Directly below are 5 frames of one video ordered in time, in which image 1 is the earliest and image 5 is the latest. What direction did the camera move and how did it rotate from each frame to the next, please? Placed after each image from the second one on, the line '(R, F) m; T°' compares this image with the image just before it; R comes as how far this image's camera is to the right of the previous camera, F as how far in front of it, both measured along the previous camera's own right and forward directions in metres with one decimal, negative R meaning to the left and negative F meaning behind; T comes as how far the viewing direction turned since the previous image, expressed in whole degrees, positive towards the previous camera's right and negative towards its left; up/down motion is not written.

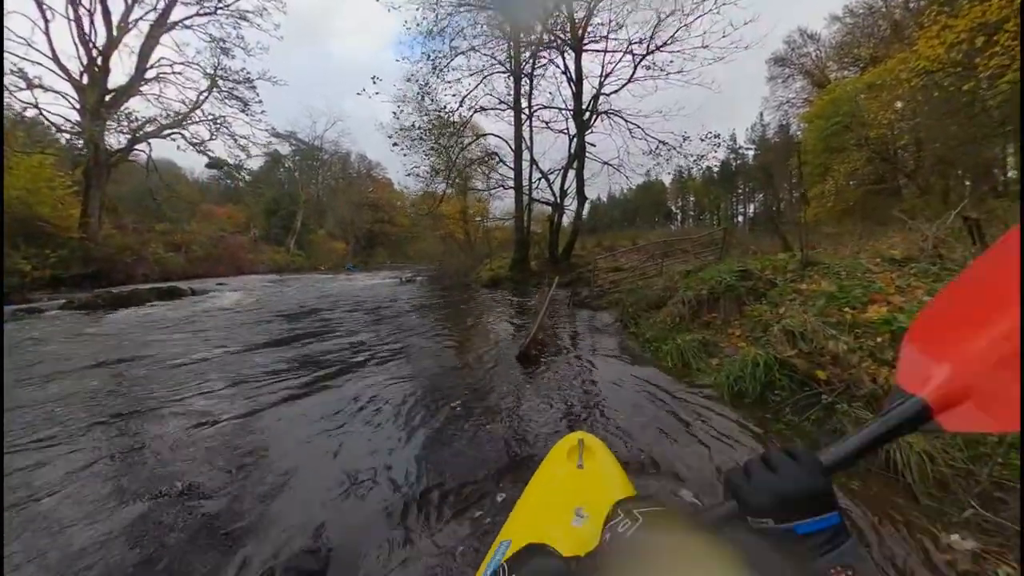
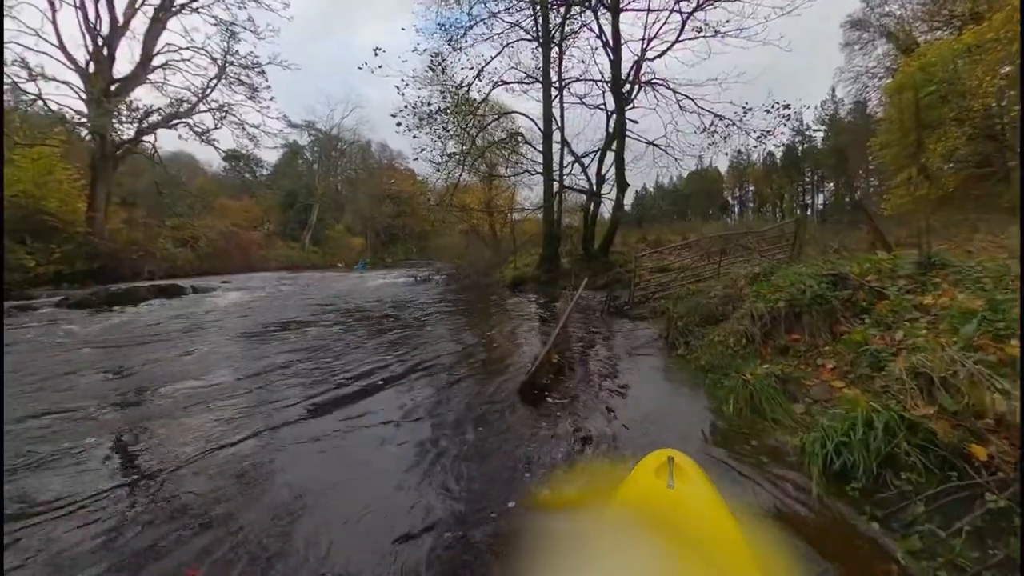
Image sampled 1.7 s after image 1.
(+0.4, +1.7) m; -5°
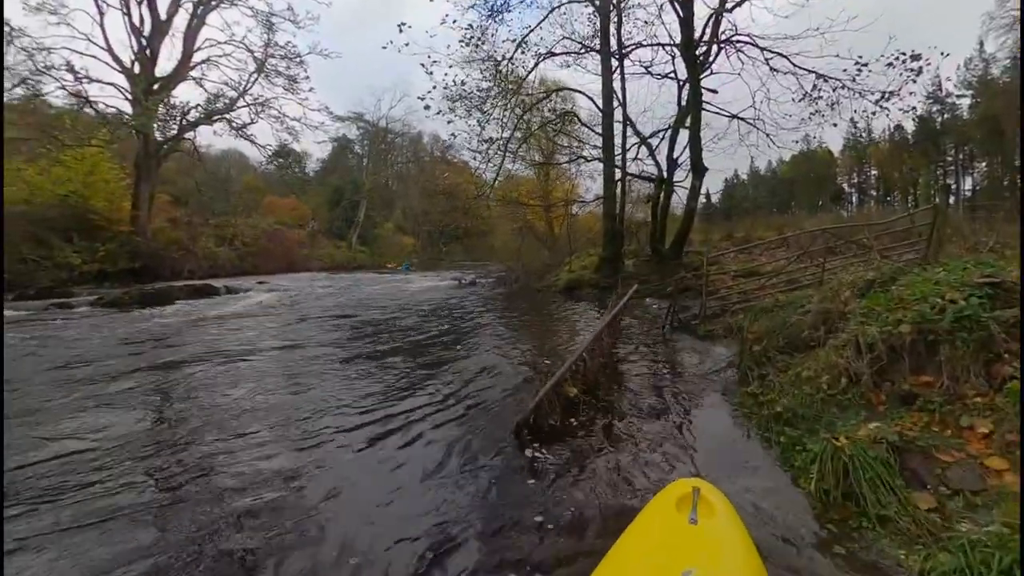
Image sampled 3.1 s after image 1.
(+0.8, +1.6) m; -10°
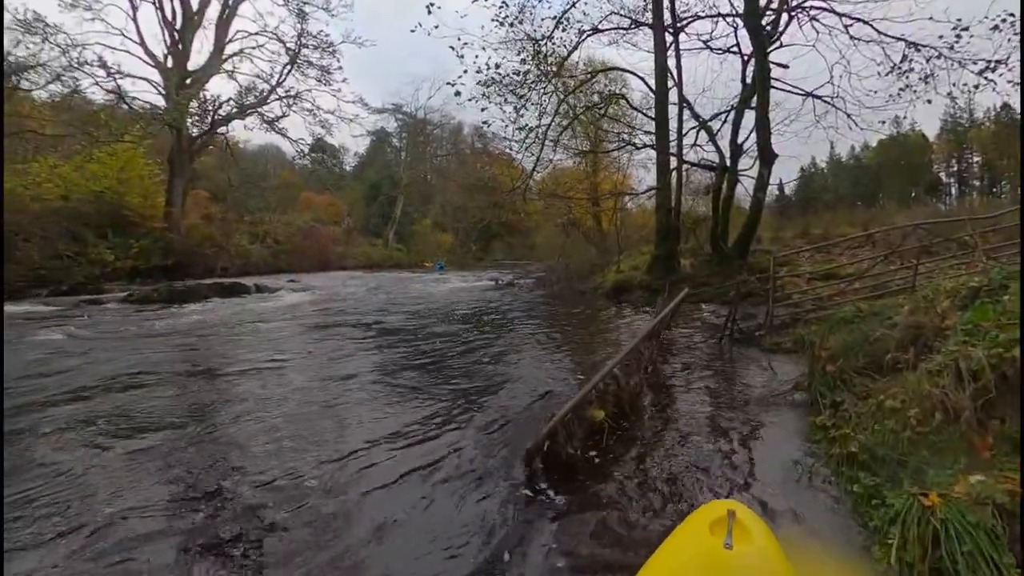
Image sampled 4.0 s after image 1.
(+0.4, +0.8) m; -6°
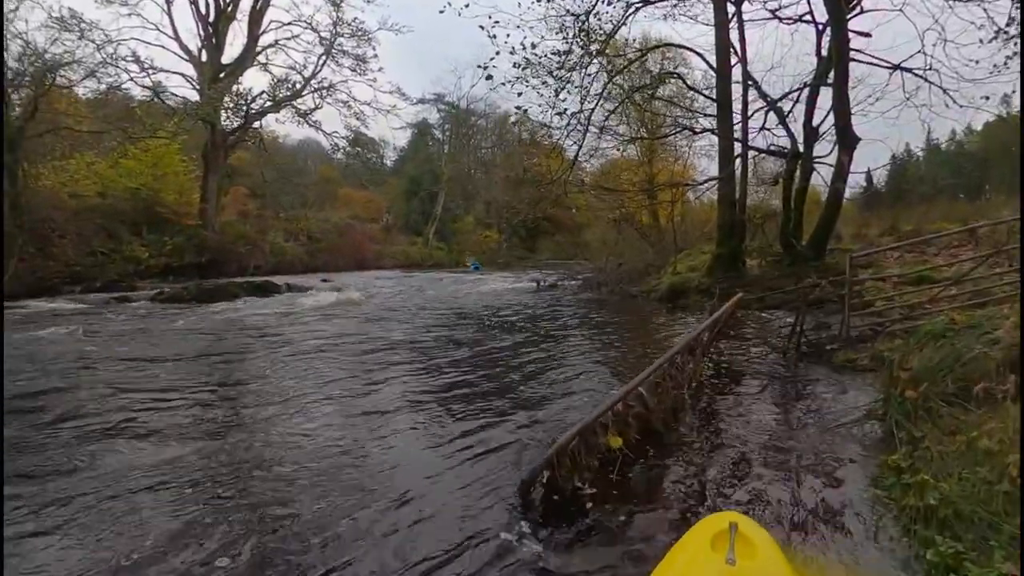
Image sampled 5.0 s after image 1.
(+0.4, +0.9) m; -7°
